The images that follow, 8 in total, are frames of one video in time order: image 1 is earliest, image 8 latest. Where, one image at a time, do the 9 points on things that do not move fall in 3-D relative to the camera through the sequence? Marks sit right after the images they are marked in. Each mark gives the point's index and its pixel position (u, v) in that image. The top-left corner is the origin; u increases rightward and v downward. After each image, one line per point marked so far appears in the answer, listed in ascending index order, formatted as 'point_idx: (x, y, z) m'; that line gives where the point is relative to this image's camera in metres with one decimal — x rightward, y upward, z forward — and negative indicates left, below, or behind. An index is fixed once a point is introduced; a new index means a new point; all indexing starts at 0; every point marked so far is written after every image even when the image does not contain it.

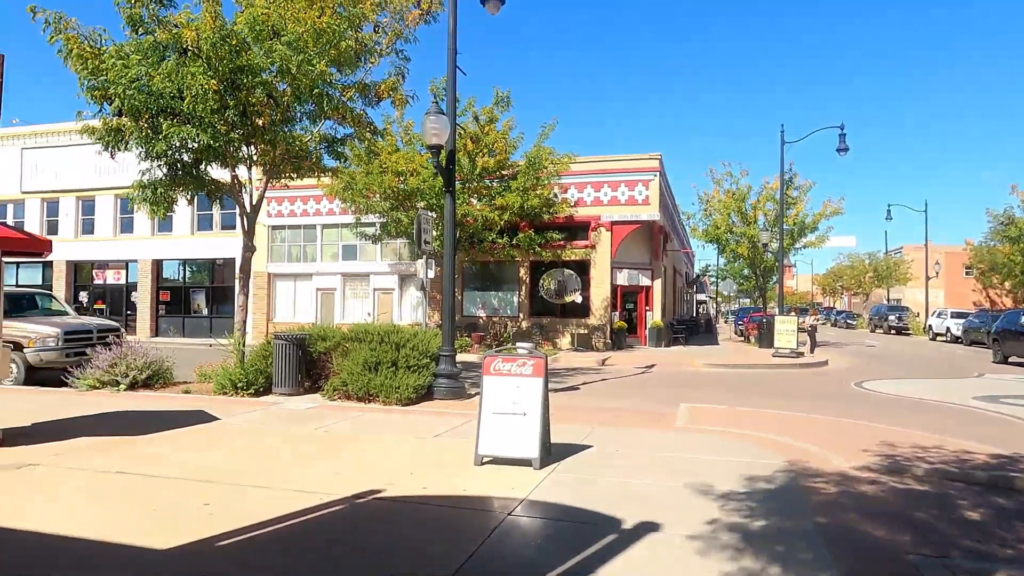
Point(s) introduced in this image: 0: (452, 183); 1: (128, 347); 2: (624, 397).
0: (-1.0, +1.8, +11.3) m
1: (-7.0, -1.1, +12.2) m
2: (+2.2, -2.2, +13.2) m
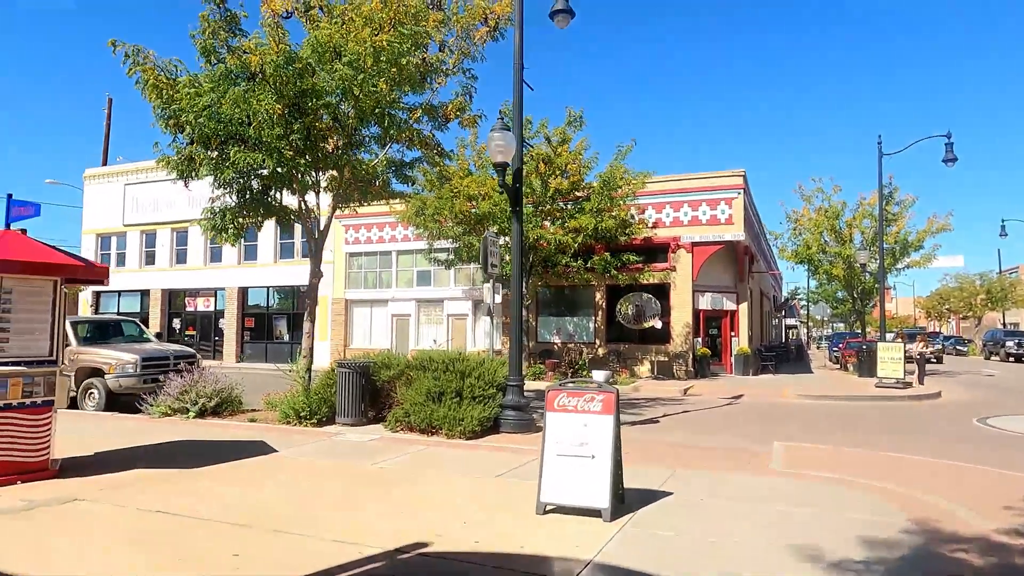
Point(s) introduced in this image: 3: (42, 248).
0: (+0.1, +1.4, +10.7) m
1: (-5.7, -1.6, +12.2) m
2: (+3.5, -2.6, +12.0) m
3: (-5.1, +0.4, +7.2) m
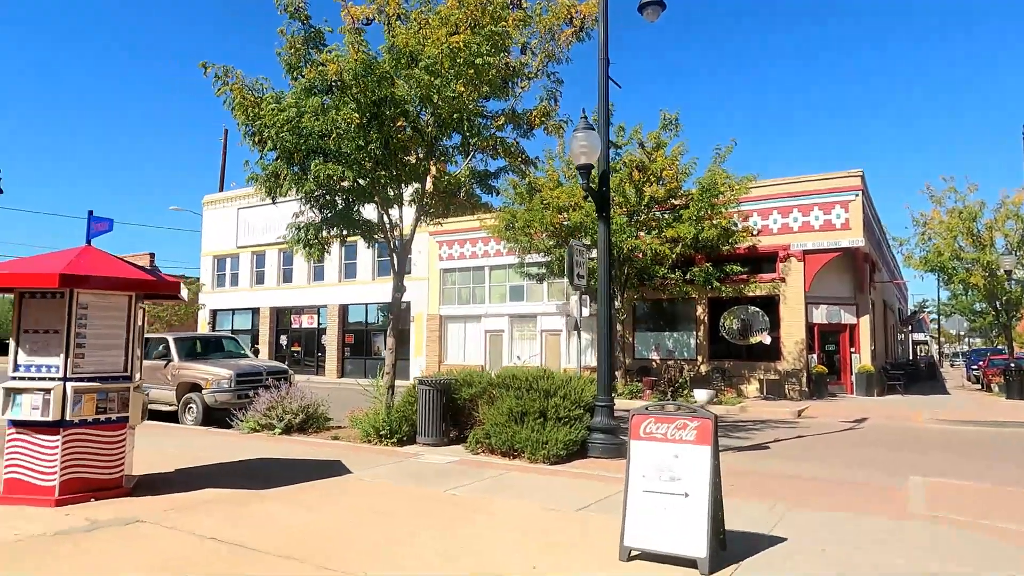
0: (+1.4, +1.2, +9.9) m
1: (-4.1, -1.9, +12.2) m
2: (+5.0, -2.8, +10.6) m
3: (-4.2, +0.3, +7.2) m
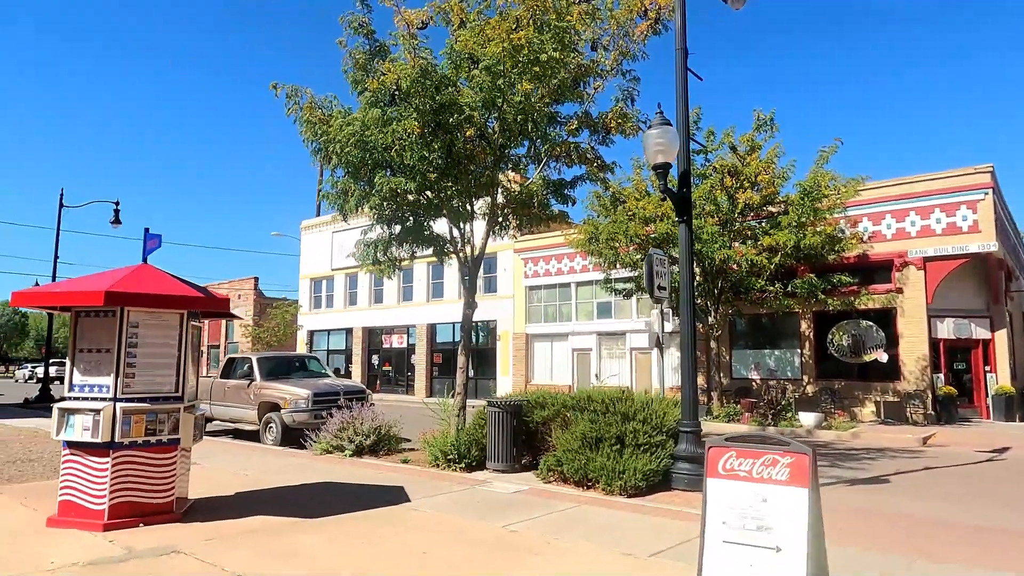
0: (+2.4, +1.0, +9.0) m
1: (-2.8, -2.2, +11.9) m
2: (+6.1, -2.9, +9.0) m
3: (-3.6, +0.1, +7.0) m
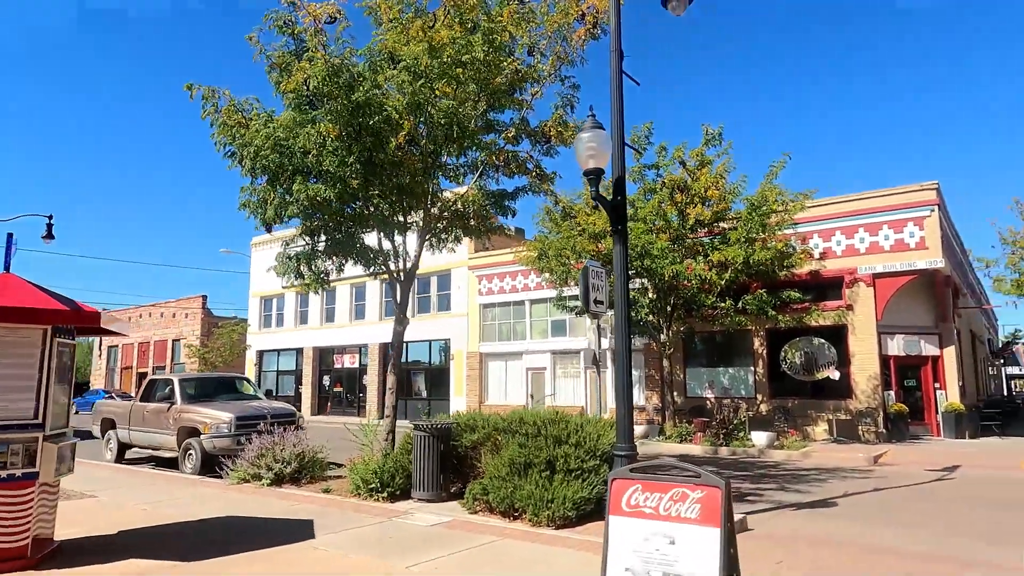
0: (+1.4, +0.9, +8.5) m
1: (-3.9, -2.5, +11.0) m
2: (+5.1, -3.1, +8.6) m
3: (-4.4, 0.0, +6.2) m
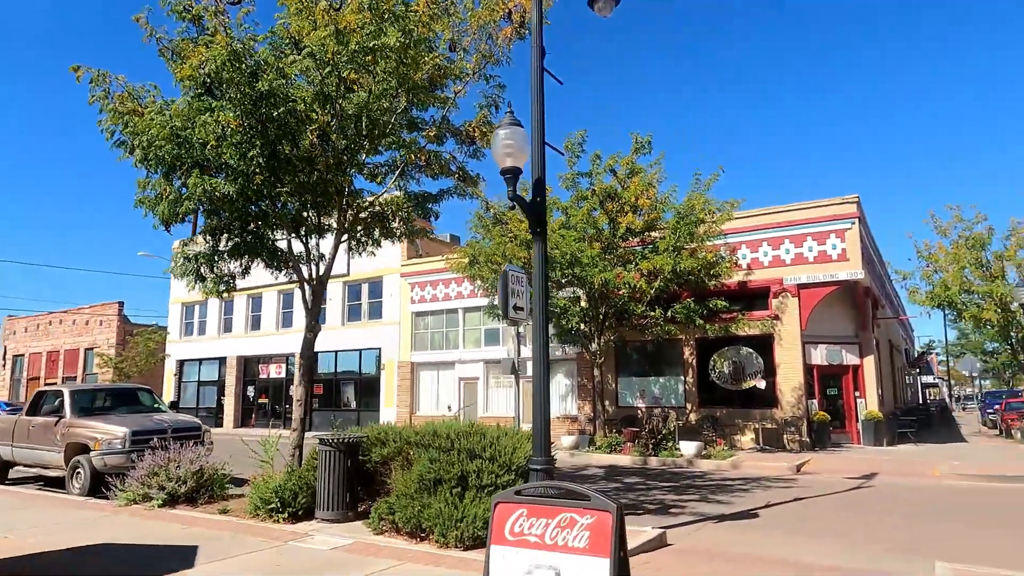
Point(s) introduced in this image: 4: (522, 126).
0: (+0.4, +0.8, +8.1) m
1: (-5.1, -2.5, +10.1) m
2: (+4.0, -3.2, +8.5) m
3: (-5.3, 0.0, +5.3) m
4: (+0.1, +1.9, +7.9) m
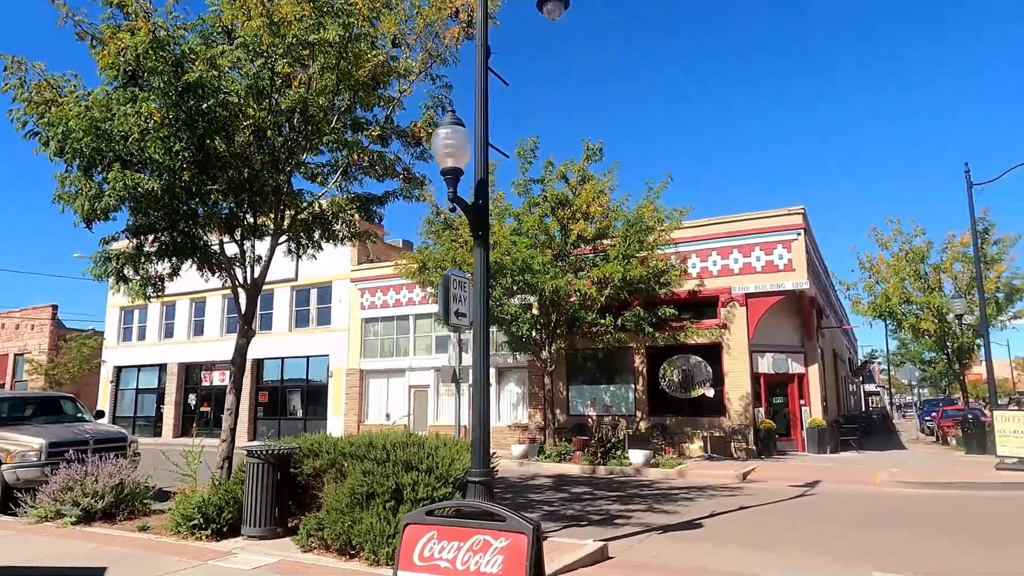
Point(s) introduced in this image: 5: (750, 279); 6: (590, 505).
0: (-0.3, +0.7, +7.9) m
1: (-6.0, -2.5, +9.5) m
2: (+3.2, -3.3, +8.4) m
3: (-5.8, 0.0, +4.7) m
4: (-0.6, +1.9, +7.6) m
5: (+6.8, +0.3, +19.1) m
6: (+1.3, -3.7, +11.5) m
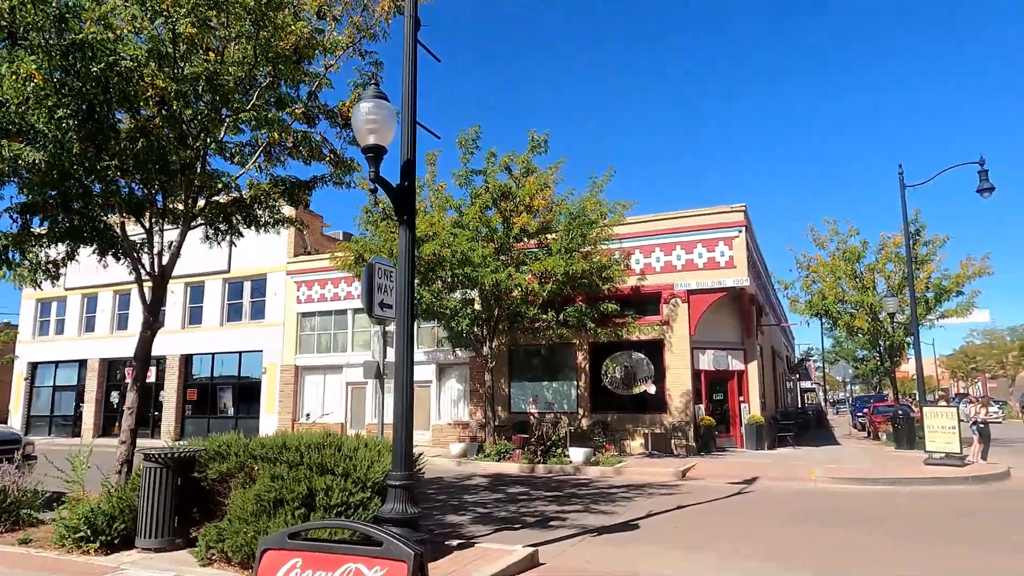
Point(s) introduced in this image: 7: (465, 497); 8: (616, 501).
0: (-1.1, +0.9, +7.3) m
1: (-6.9, -2.3, +8.5) m
2: (+2.4, -3.2, +8.2) m
3: (-6.3, +0.2, +3.7) m
4: (-1.3, +2.0, +7.0) m
5: (+5.2, +0.4, +19.0) m
6: (+0.2, -3.6, +11.0) m
7: (-0.9, -3.8, +12.0) m
8: (+1.8, -3.7, +11.4) m
